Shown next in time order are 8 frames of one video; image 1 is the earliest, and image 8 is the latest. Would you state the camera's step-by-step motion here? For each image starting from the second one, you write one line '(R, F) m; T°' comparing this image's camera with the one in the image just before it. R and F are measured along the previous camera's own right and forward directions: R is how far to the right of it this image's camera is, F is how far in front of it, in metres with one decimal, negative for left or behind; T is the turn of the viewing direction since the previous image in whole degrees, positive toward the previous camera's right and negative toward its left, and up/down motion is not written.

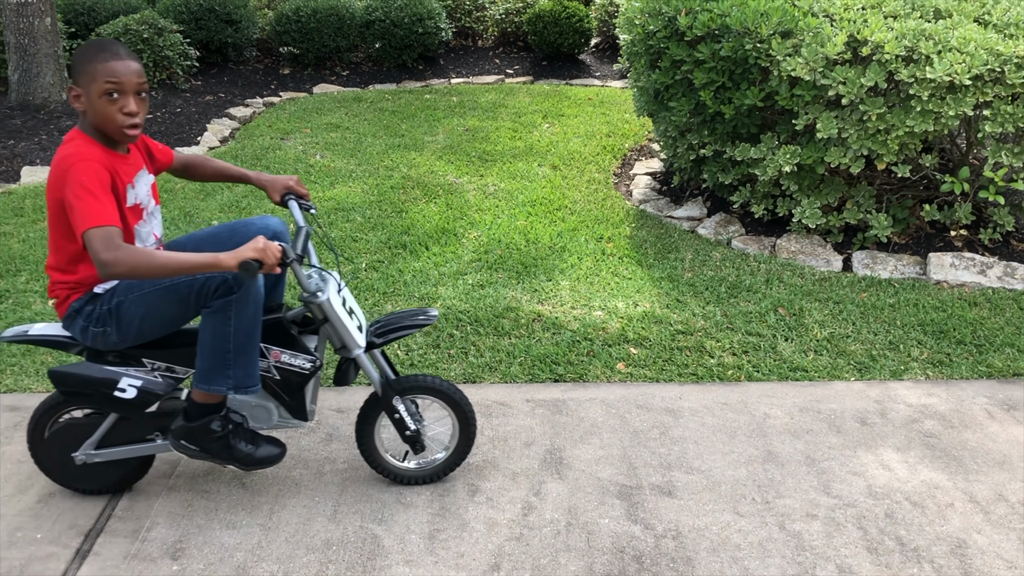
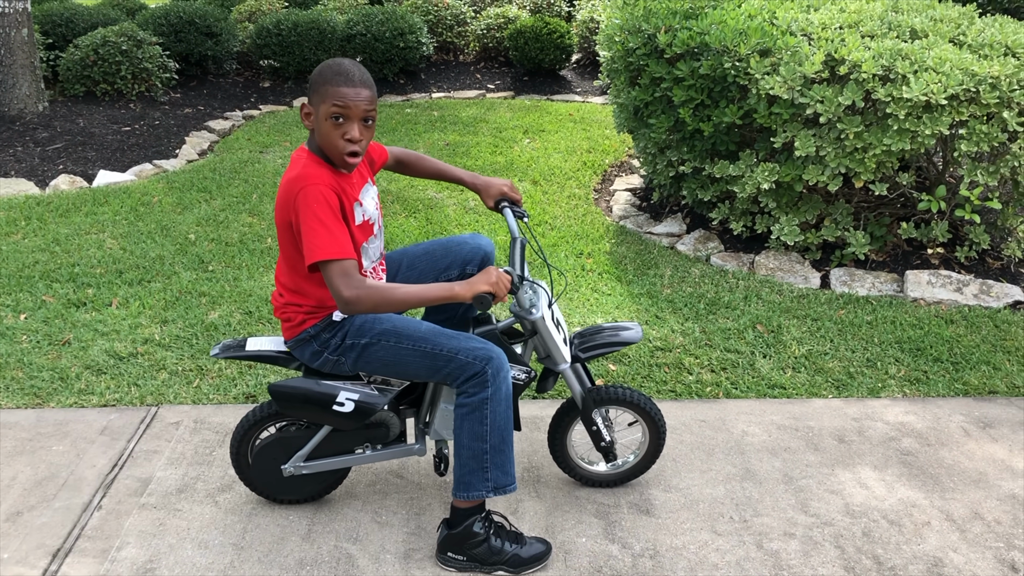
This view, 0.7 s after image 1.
(0.0, 0.0) m; +1°
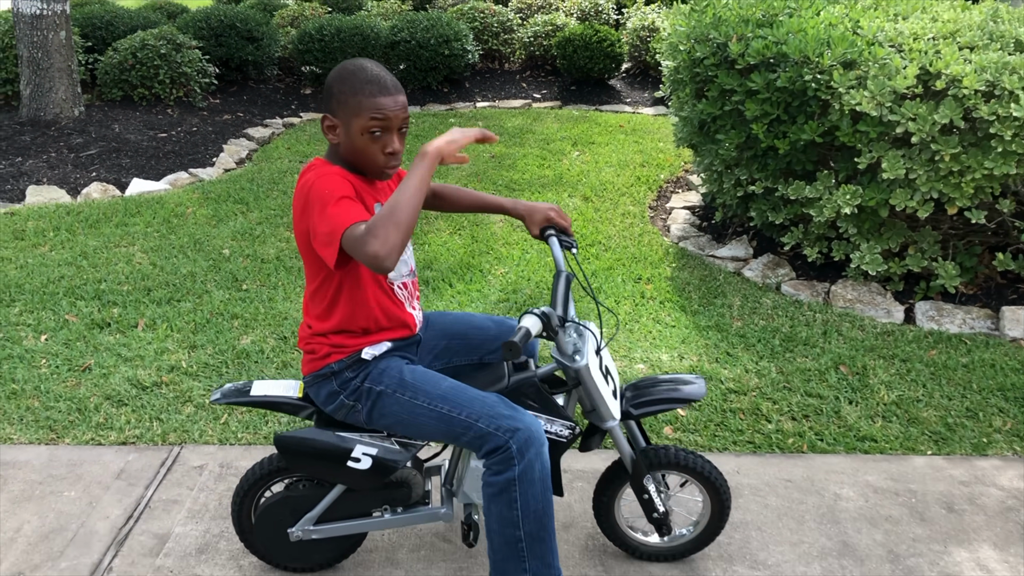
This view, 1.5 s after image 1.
(-0.1, +0.4) m; -2°
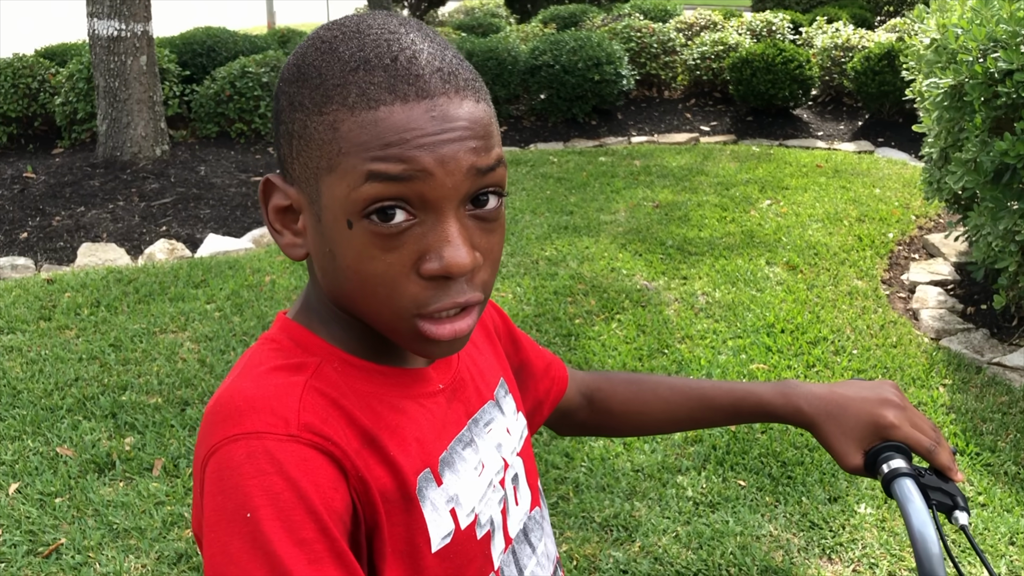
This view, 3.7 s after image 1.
(-0.3, +1.6) m; -9°
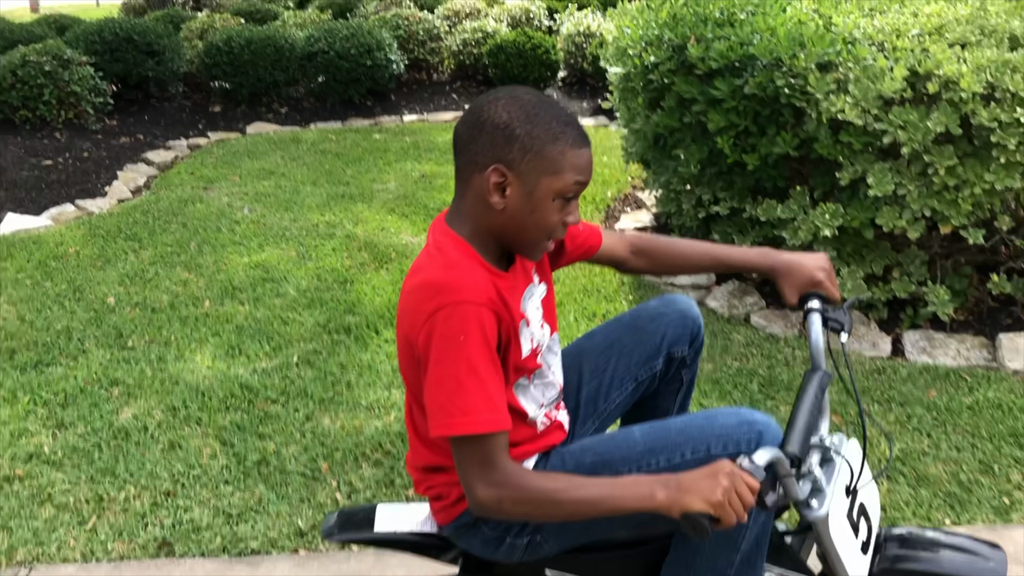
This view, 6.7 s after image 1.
(+0.1, -1.0) m; +13°
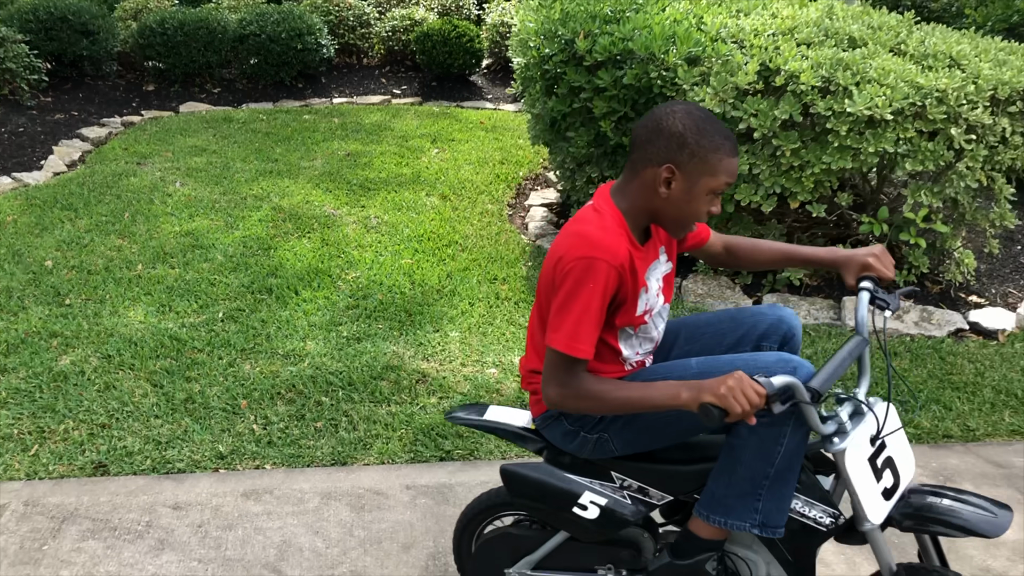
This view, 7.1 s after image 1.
(+0.2, -0.5) m; +4°
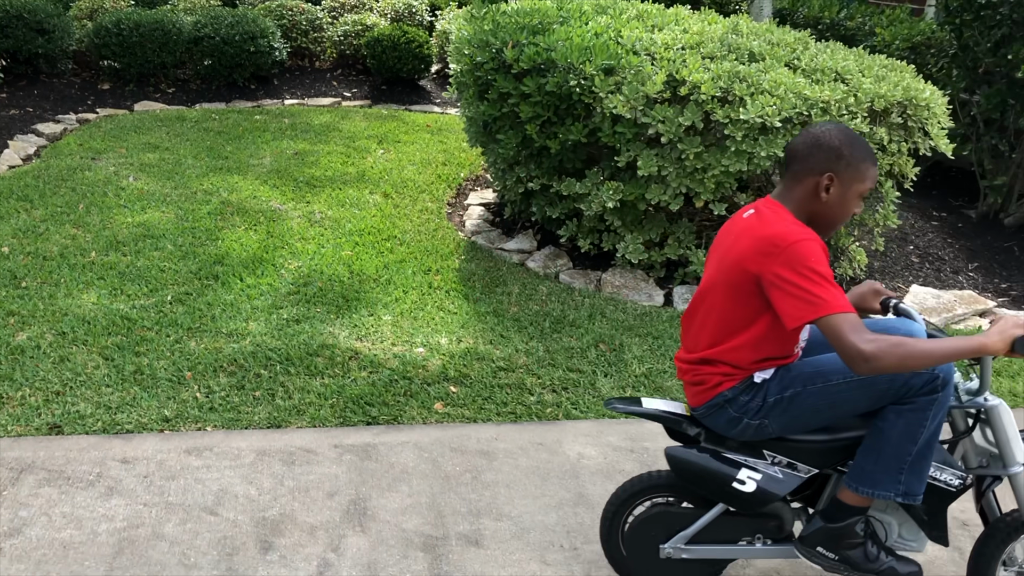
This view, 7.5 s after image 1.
(+0.2, -0.4) m; +3°
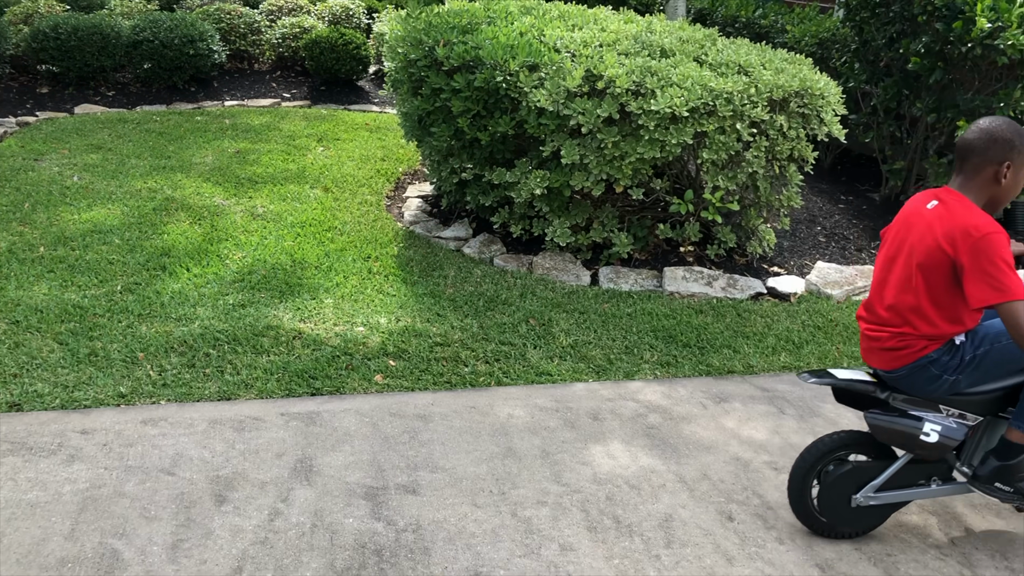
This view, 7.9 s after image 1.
(+0.1, -0.3) m; +4°
